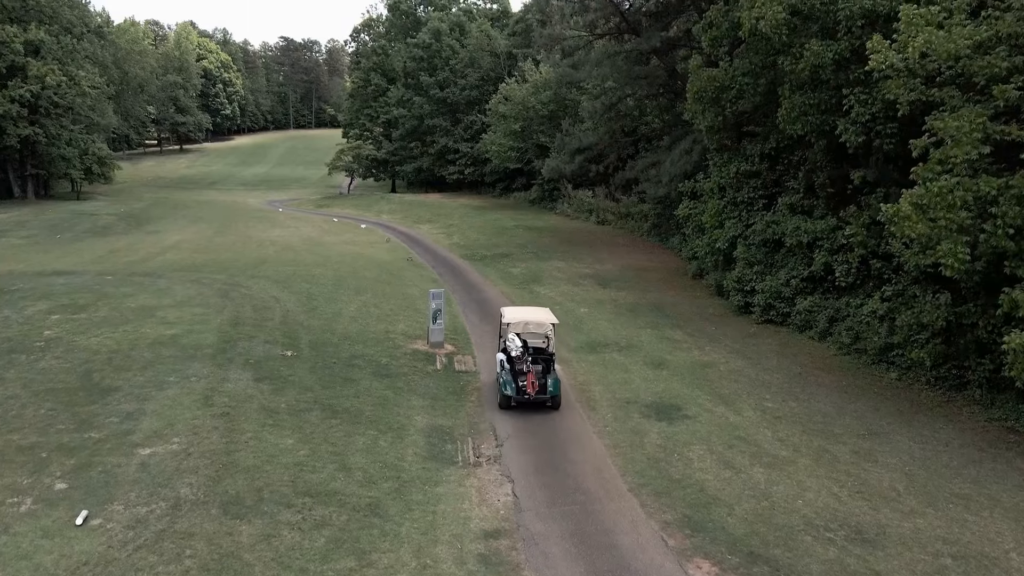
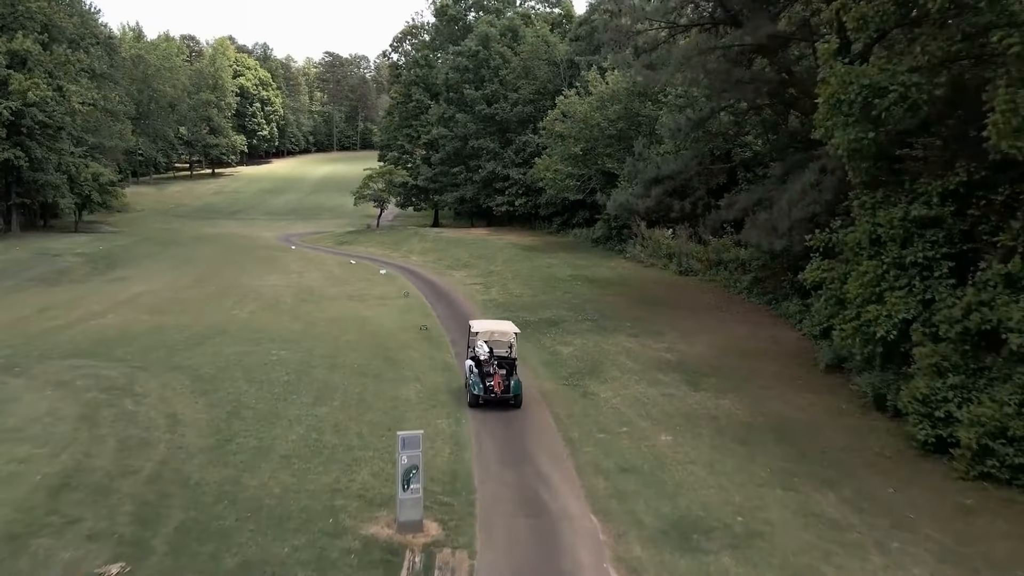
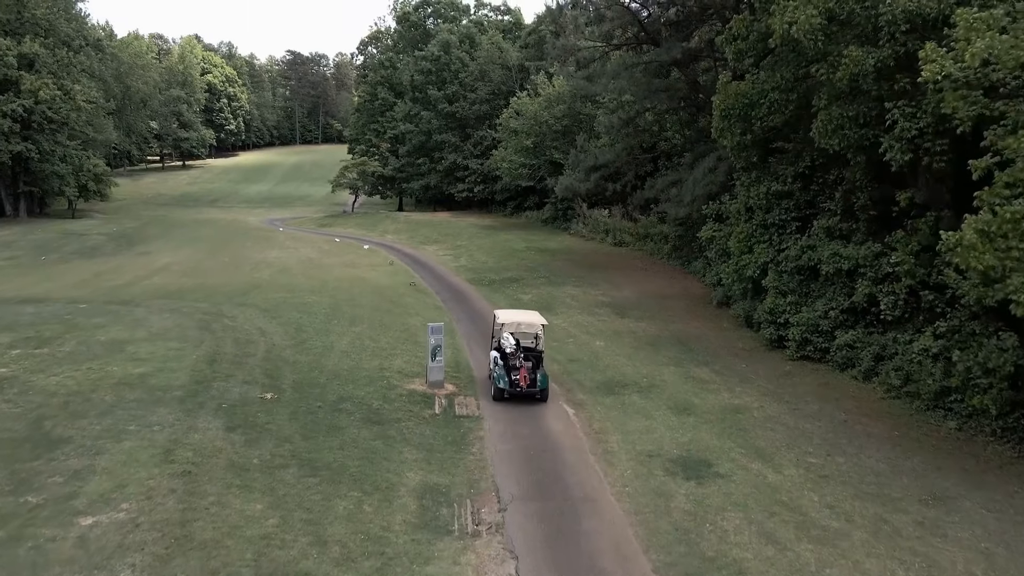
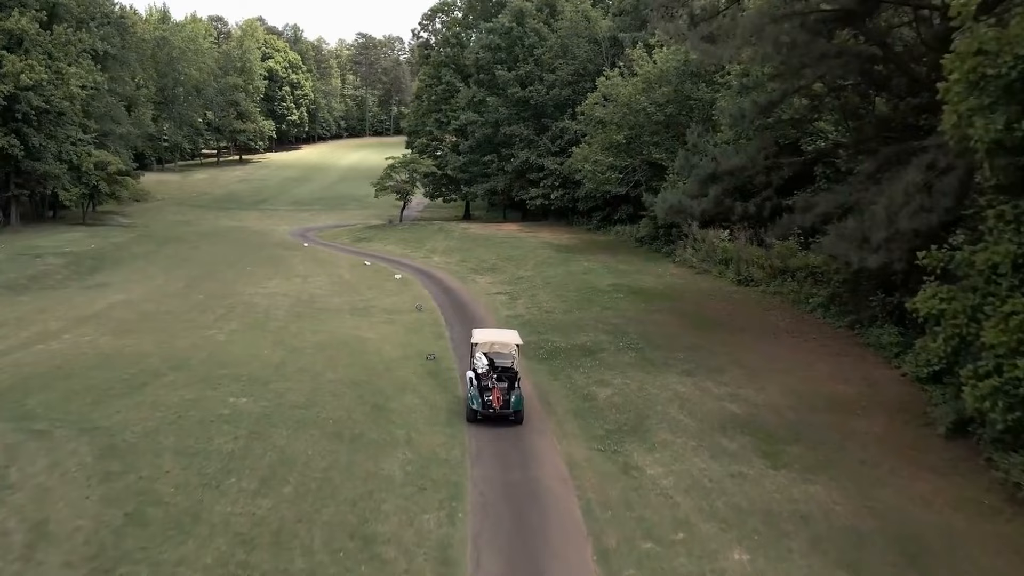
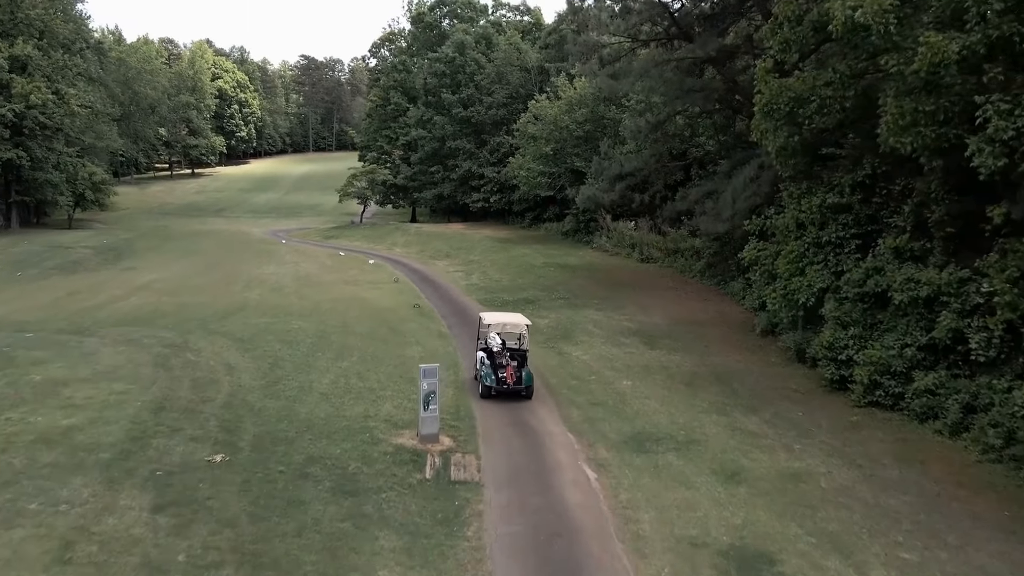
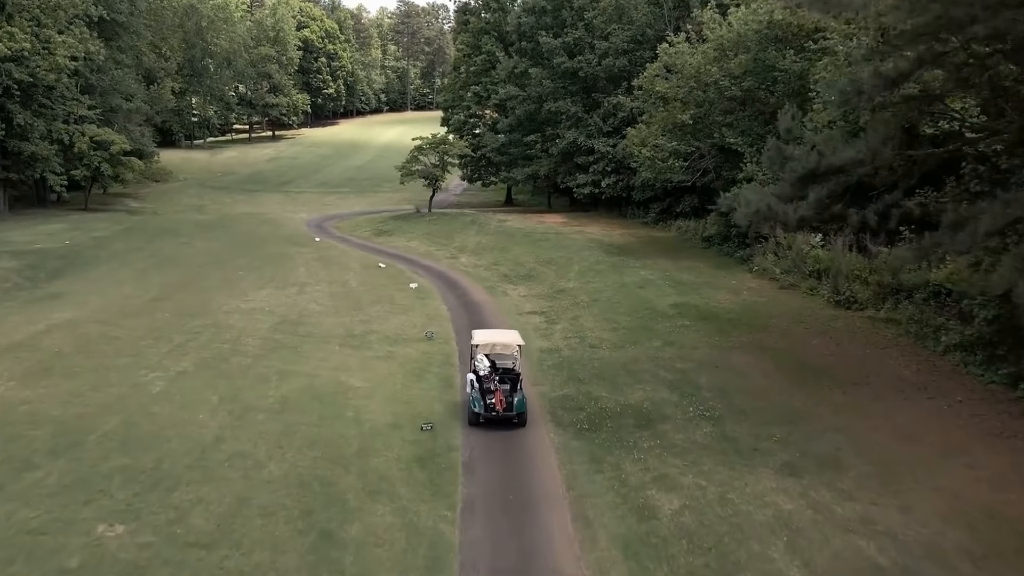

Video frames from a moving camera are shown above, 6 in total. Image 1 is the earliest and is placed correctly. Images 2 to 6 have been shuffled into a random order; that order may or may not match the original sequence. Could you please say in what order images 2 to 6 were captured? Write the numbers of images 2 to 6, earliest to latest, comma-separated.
3, 5, 2, 4, 6
